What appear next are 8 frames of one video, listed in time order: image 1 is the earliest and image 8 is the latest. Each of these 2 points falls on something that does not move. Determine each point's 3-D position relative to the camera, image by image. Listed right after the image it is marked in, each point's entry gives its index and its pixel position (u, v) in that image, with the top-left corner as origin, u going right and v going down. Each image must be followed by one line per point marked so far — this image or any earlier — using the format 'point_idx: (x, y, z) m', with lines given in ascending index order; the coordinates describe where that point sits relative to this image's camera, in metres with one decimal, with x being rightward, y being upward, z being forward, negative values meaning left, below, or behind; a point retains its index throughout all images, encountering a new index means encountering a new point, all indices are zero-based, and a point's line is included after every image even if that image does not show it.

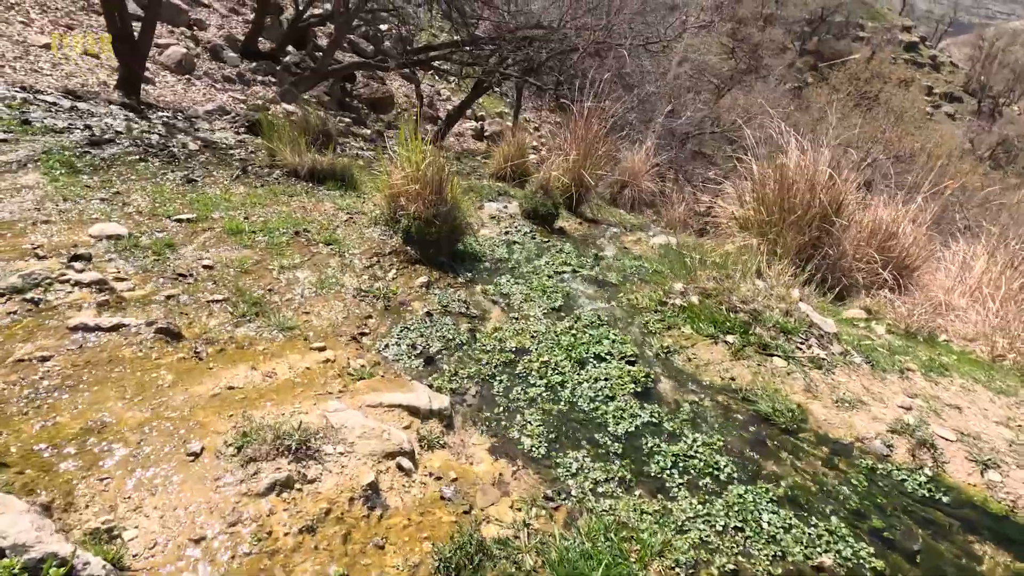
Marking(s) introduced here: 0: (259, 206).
0: (-1.5, +0.5, +3.2) m
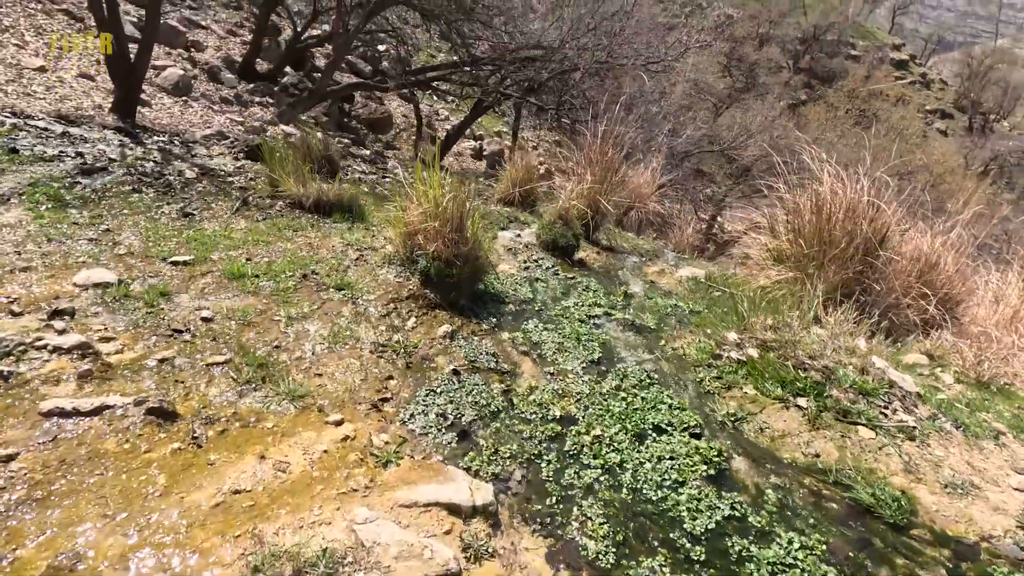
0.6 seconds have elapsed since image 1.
0: (-1.4, +0.3, +3.0) m
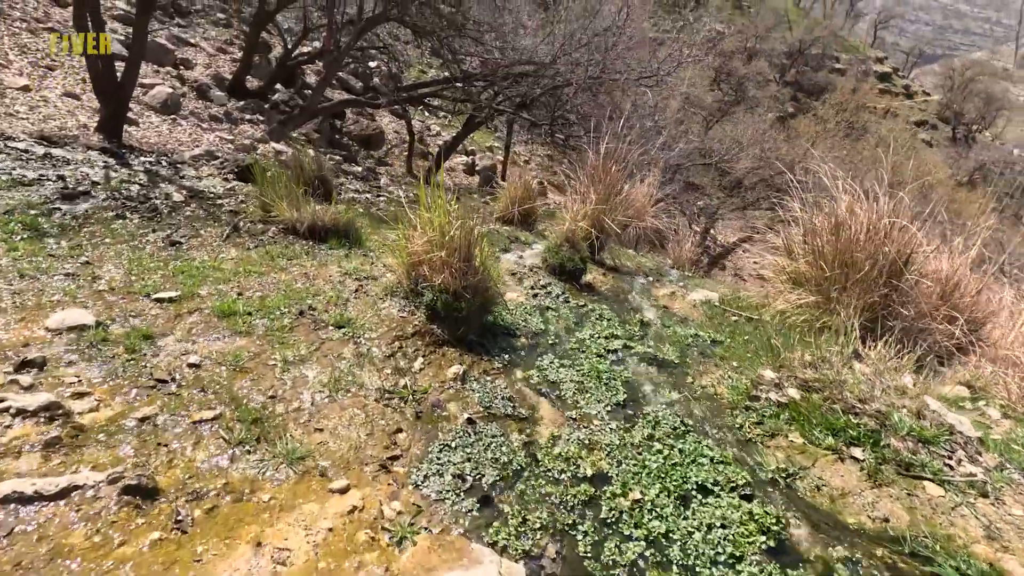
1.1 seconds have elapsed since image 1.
0: (-1.3, +0.1, +2.8) m
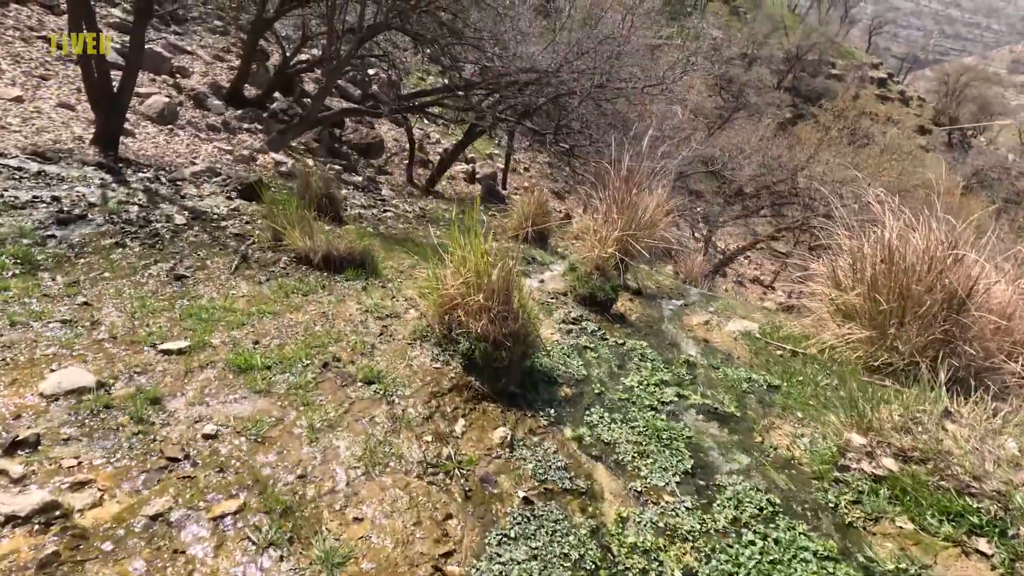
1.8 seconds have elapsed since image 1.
0: (-1.2, -0.1, +2.5) m
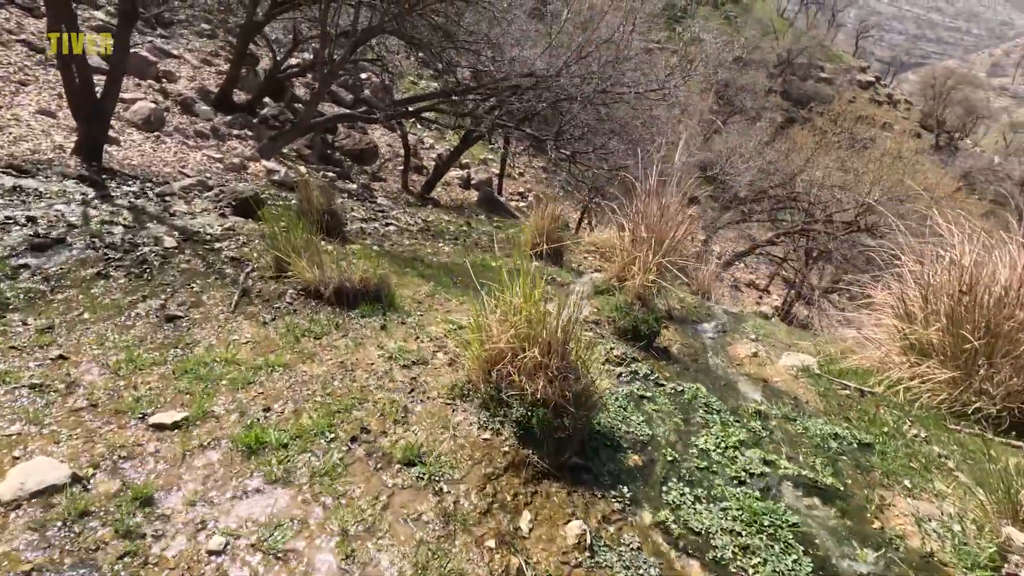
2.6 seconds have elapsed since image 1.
0: (-0.9, -0.3, +2.2) m
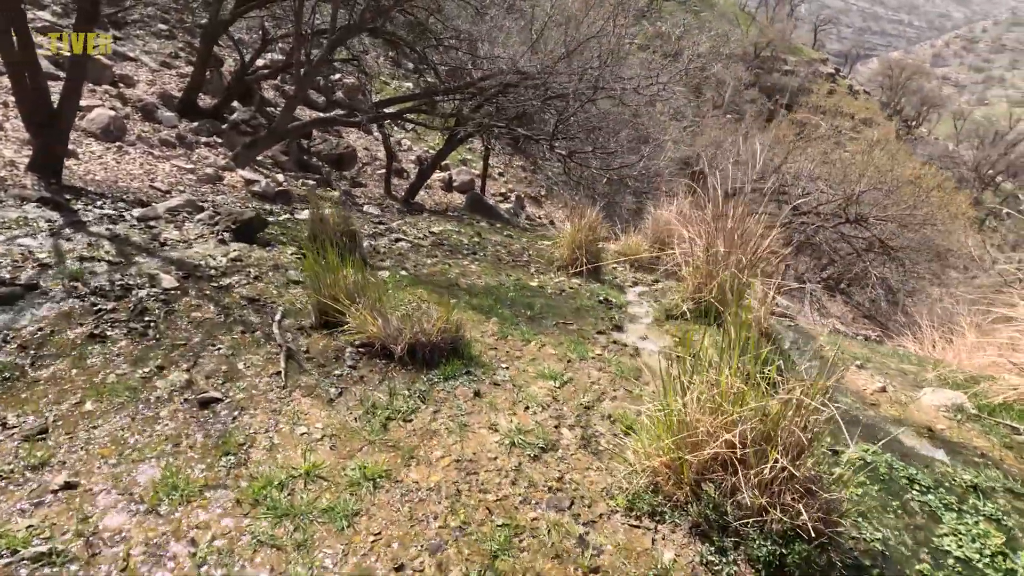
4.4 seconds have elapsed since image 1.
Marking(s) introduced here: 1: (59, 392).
0: (-0.4, -0.6, +1.6) m
1: (-1.7, -0.4, +2.0) m
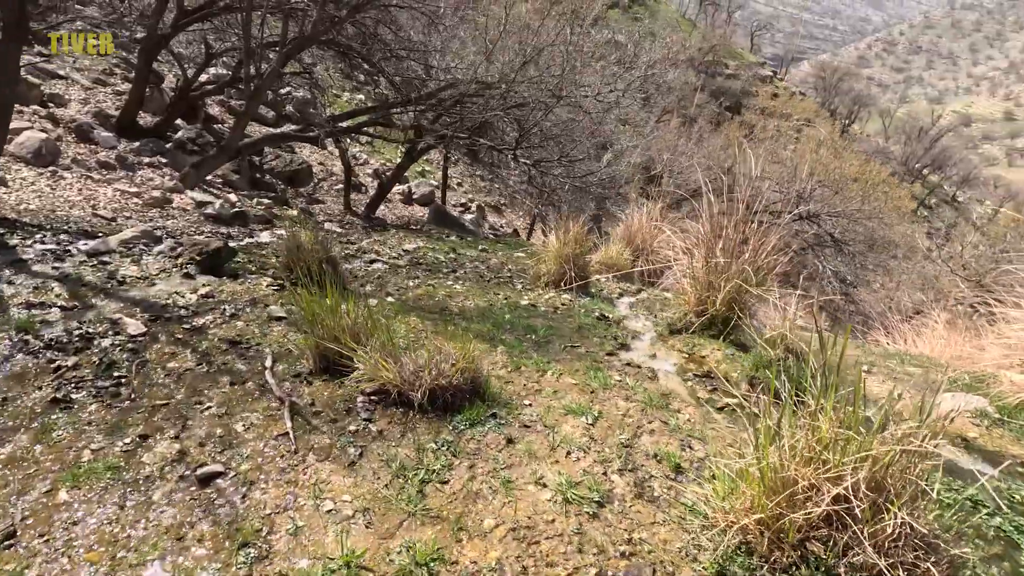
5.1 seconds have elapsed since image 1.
0: (-0.2, -0.7, +1.3) m
1: (-1.5, -0.6, +1.7) m
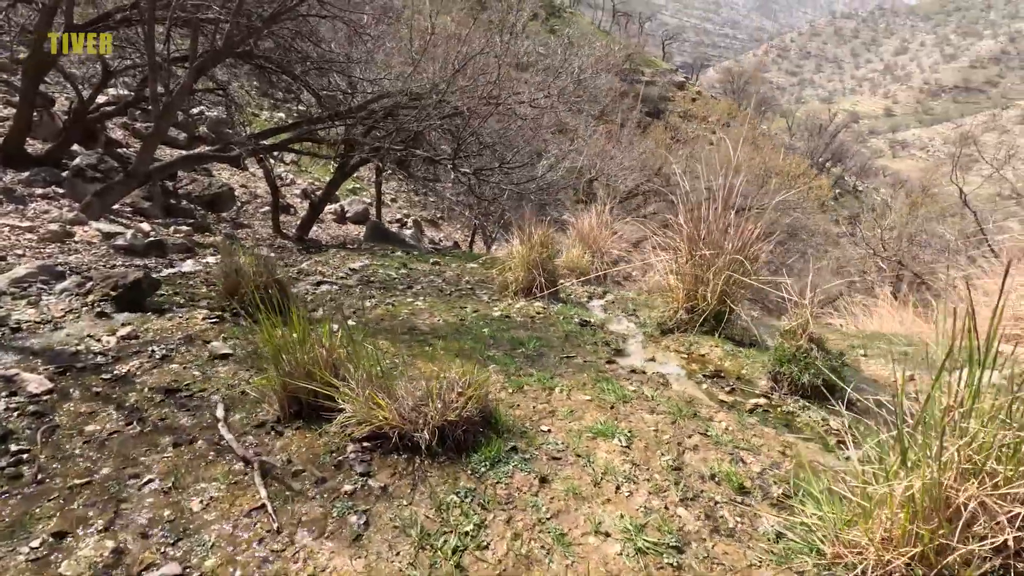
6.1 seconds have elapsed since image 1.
0: (0.0, -0.7, +1.0) m
1: (-1.4, -0.7, +1.1) m
